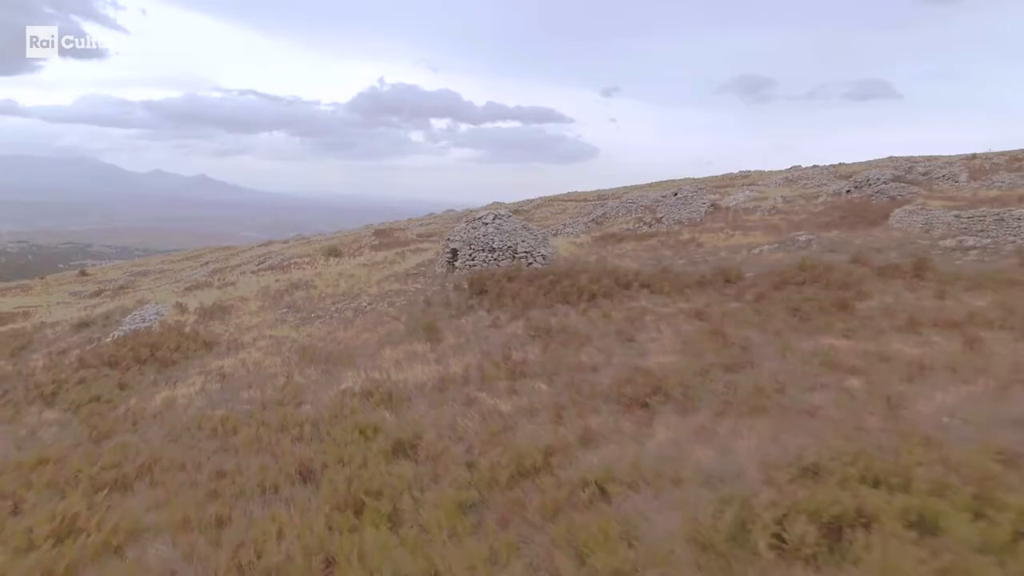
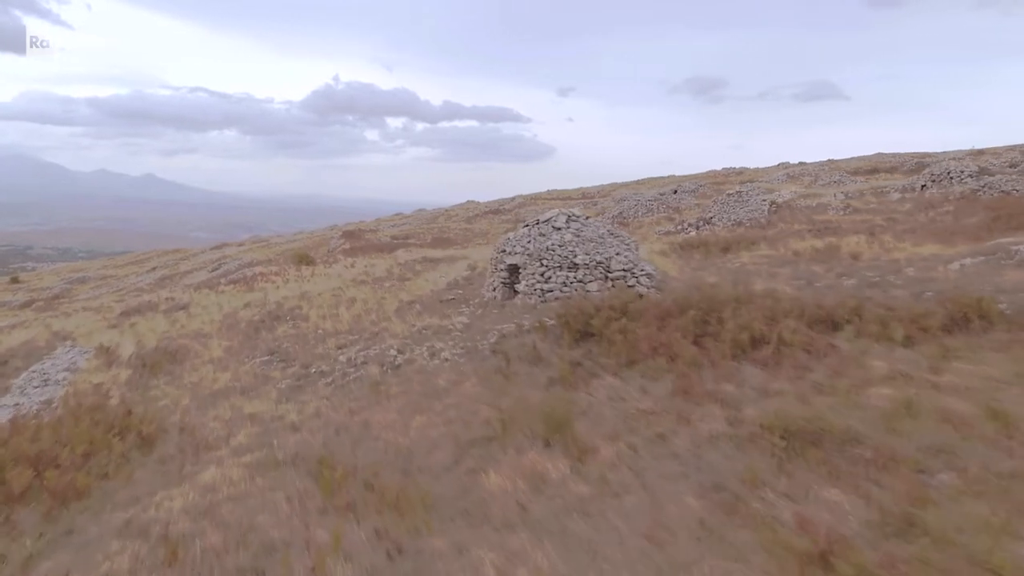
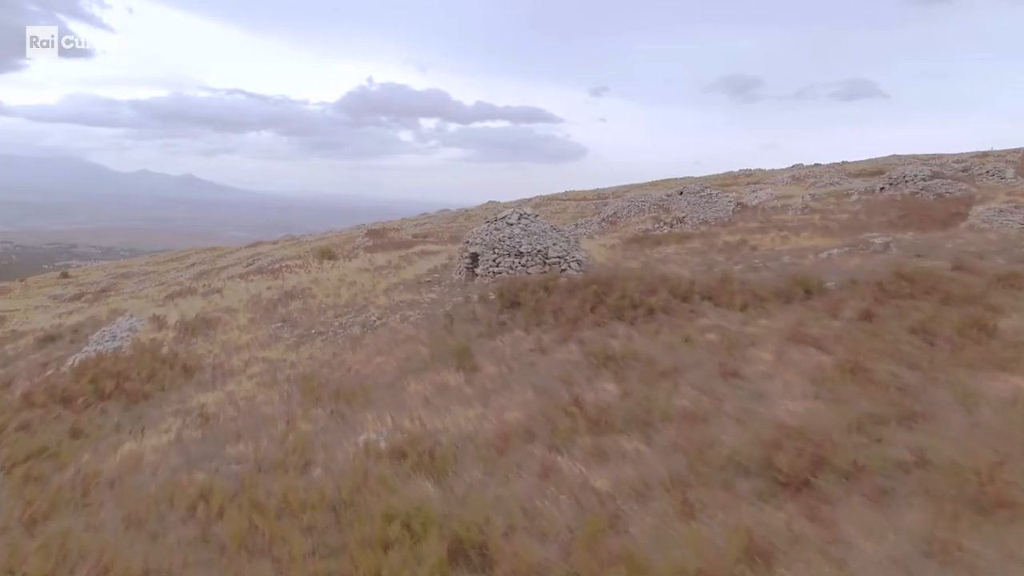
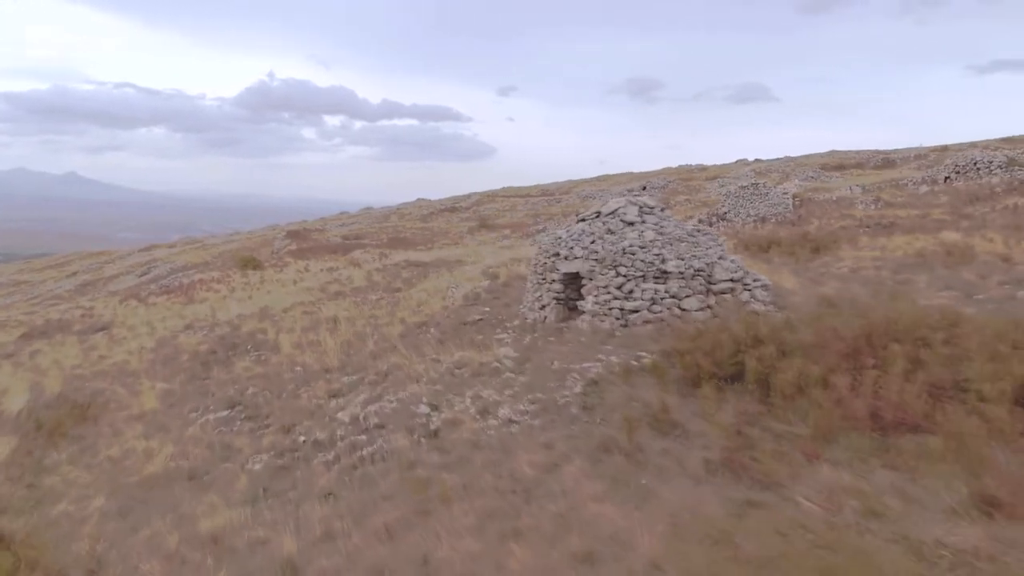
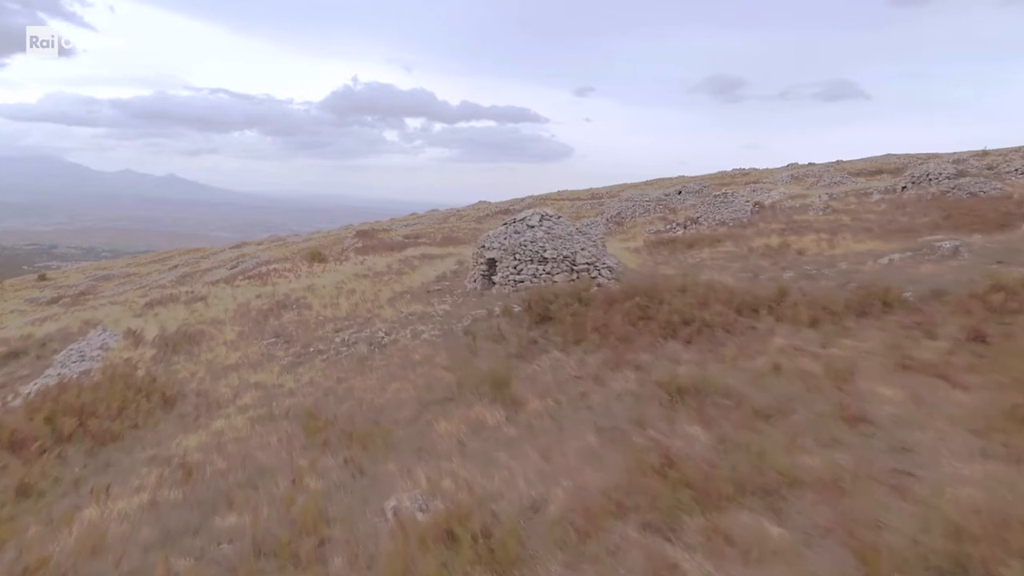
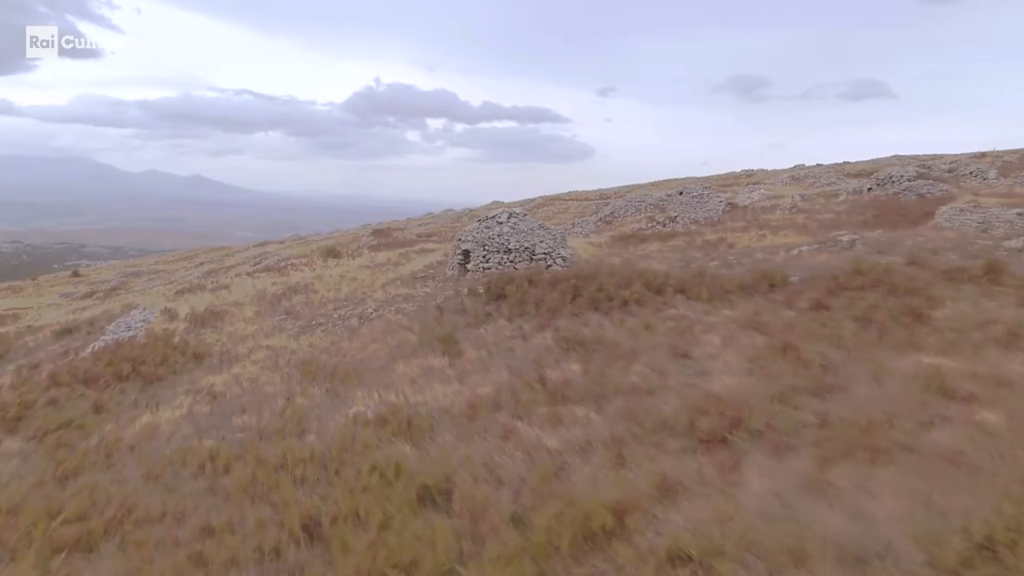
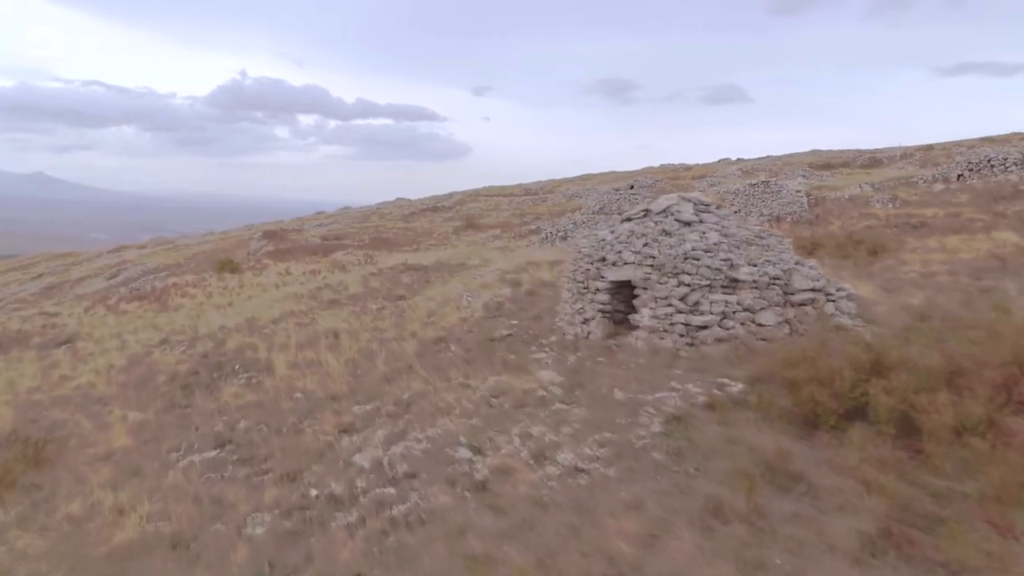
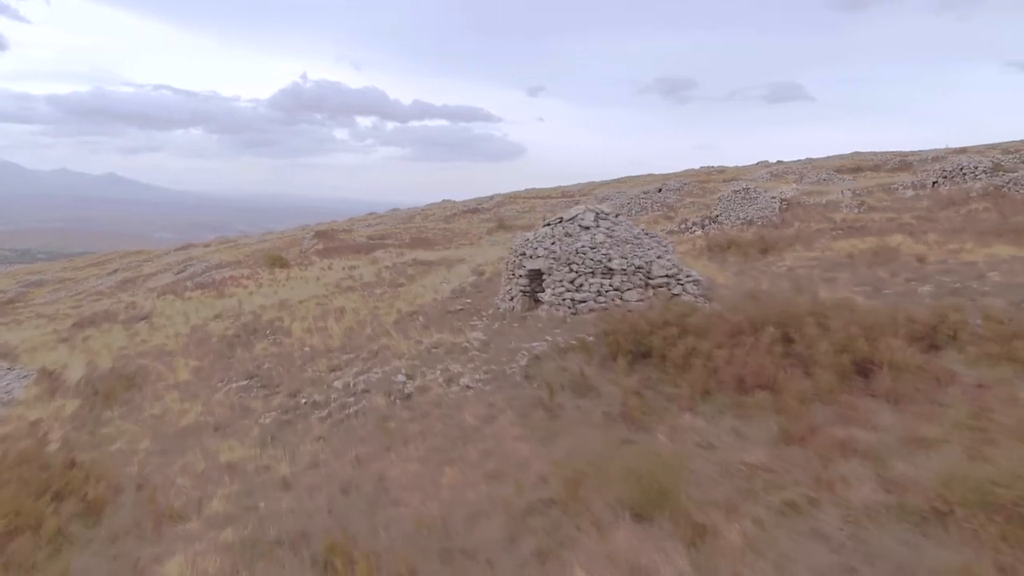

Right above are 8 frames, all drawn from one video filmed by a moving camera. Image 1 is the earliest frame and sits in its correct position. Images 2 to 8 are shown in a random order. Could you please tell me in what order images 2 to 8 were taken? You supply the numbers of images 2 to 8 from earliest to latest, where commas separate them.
6, 3, 5, 2, 8, 4, 7
